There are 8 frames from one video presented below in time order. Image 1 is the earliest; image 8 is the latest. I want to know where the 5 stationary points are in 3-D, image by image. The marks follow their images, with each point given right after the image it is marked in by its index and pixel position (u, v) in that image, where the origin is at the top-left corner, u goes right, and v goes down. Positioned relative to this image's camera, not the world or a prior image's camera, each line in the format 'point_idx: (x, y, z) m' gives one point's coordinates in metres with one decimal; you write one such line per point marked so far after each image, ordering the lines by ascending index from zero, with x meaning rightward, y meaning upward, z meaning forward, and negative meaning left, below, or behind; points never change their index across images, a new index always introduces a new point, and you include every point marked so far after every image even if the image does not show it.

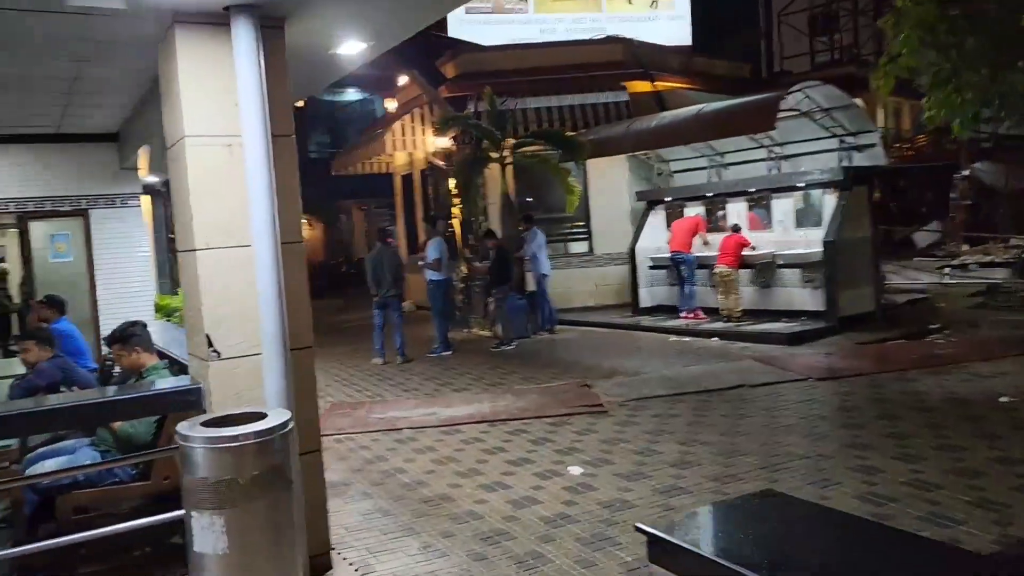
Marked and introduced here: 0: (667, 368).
0: (+1.8, -0.9, +9.7) m
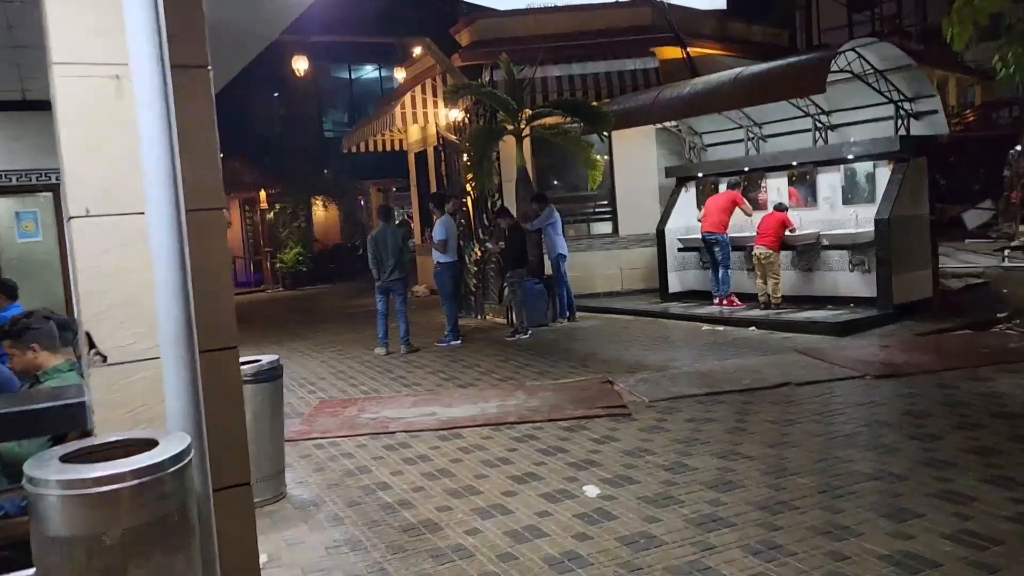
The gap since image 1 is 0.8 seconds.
0: (+1.9, -0.8, +8.6) m
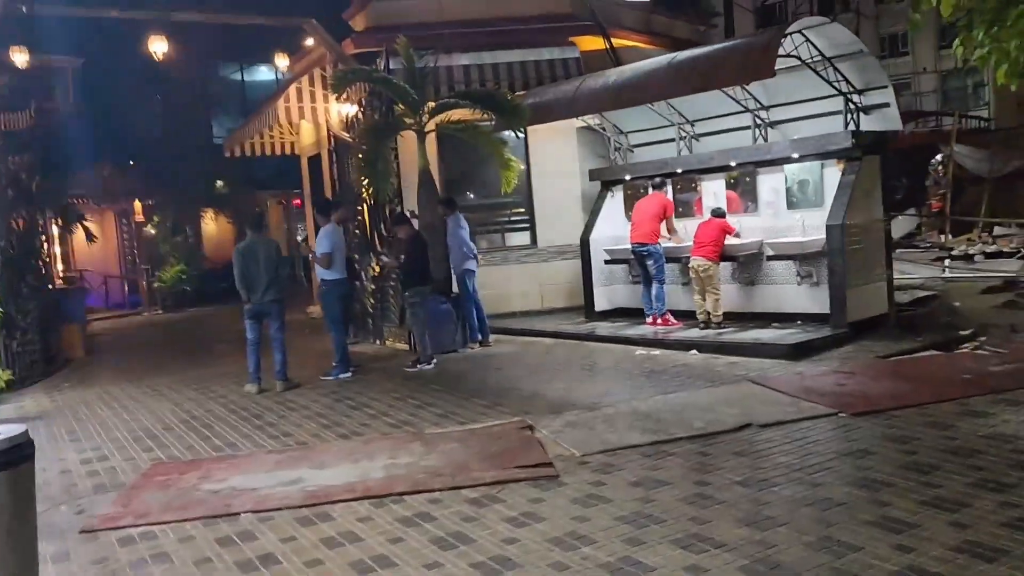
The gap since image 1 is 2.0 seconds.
0: (+1.1, -0.9, +7.1) m
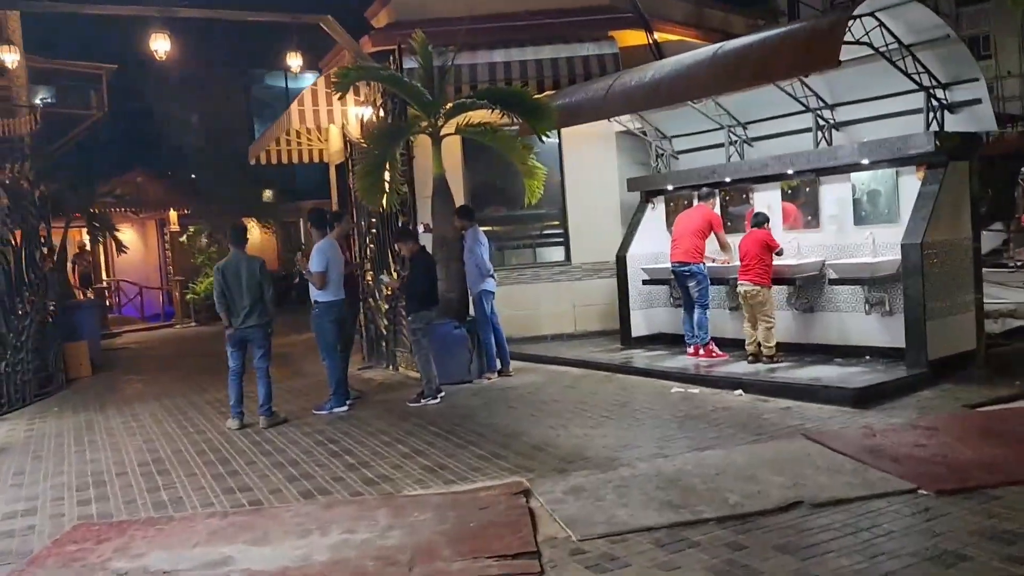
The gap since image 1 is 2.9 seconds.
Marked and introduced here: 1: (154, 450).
0: (+1.1, -1.2, +5.9) m
1: (-3.0, -1.3, +7.0) m
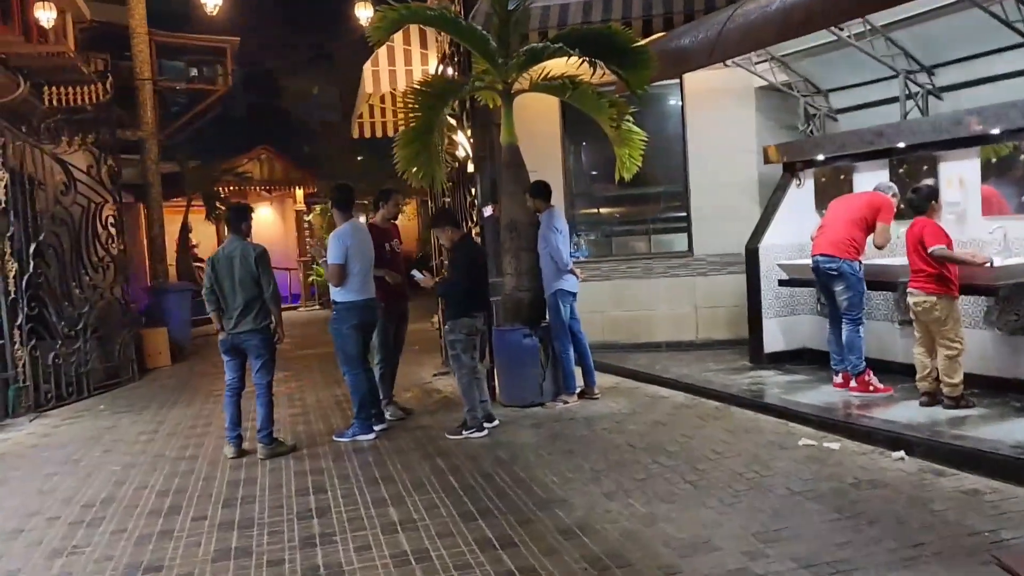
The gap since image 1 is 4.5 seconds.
0: (+1.1, -1.2, +3.7) m
1: (-2.7, -1.3, +5.7) m
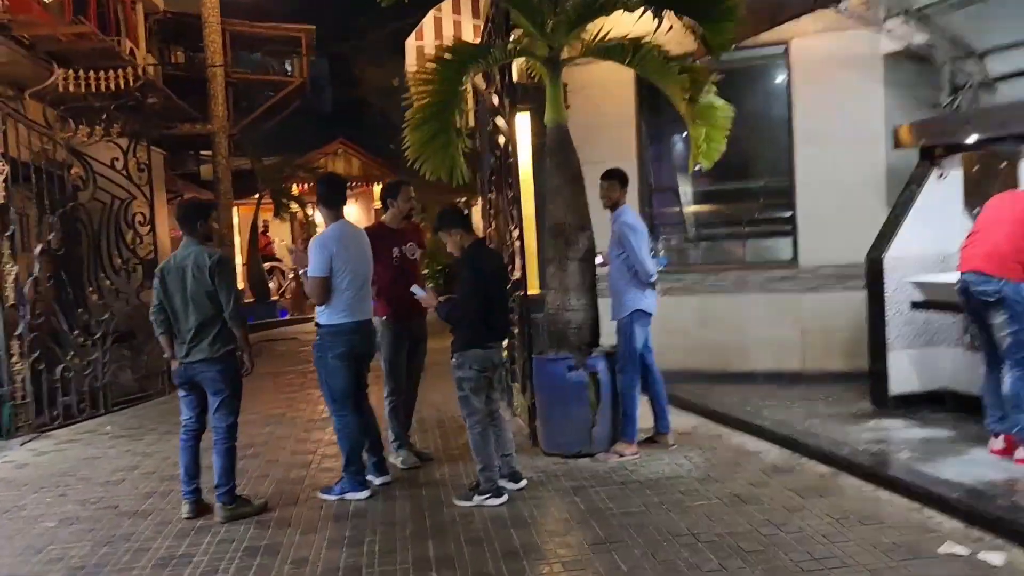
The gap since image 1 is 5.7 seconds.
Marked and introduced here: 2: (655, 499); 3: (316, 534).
0: (+0.9, -1.4, +2.1) m
1: (-2.6, -1.4, +4.5) m
2: (+0.8, -1.2, +4.8) m
3: (-1.1, -1.3, +4.5) m
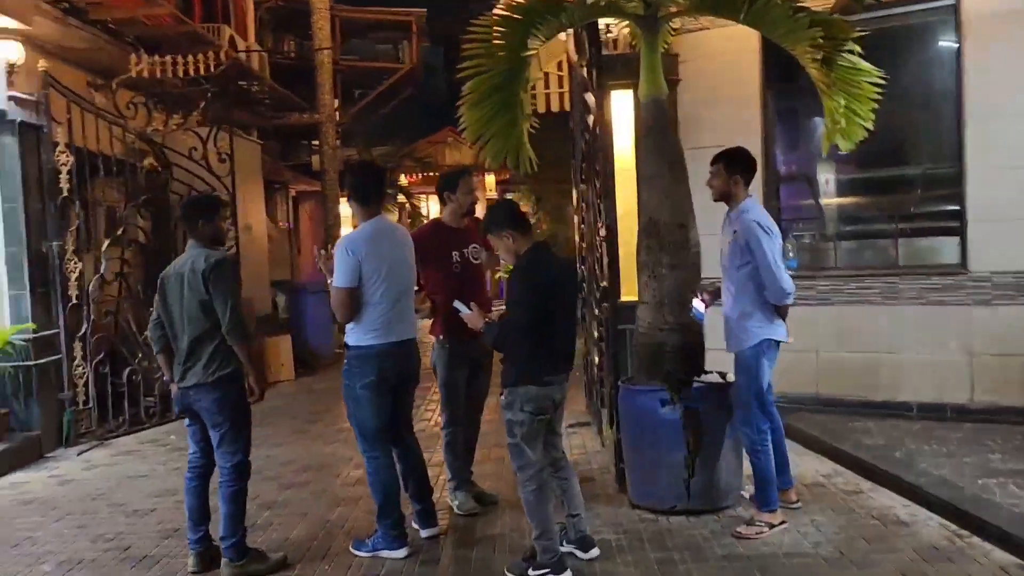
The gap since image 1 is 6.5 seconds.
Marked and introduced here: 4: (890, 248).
0: (+0.7, -1.5, +1.0) m
1: (-2.3, -1.5, +3.9) m
2: (+1.1, -1.3, +3.6) m
3: (-0.8, -1.4, +3.7) m
4: (+2.8, +0.3, +6.2) m
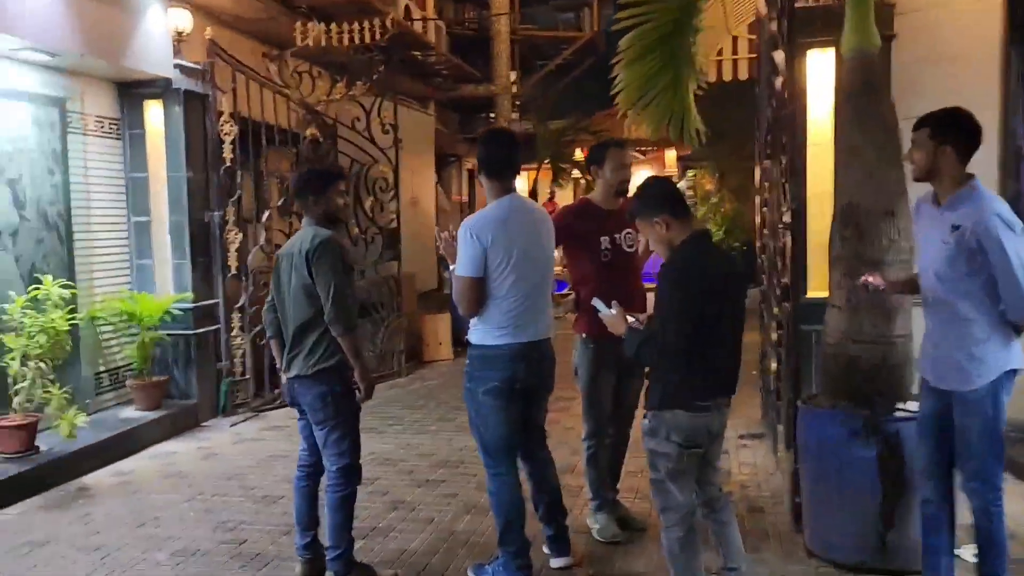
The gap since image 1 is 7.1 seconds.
0: (+0.6, -1.6, +0.2) m
1: (-1.7, -1.3, +3.7) m
2: (+1.6, -1.3, +2.7) m
3: (-0.3, -1.4, +3.2) m
4: (+3.8, +0.3, +4.8) m
